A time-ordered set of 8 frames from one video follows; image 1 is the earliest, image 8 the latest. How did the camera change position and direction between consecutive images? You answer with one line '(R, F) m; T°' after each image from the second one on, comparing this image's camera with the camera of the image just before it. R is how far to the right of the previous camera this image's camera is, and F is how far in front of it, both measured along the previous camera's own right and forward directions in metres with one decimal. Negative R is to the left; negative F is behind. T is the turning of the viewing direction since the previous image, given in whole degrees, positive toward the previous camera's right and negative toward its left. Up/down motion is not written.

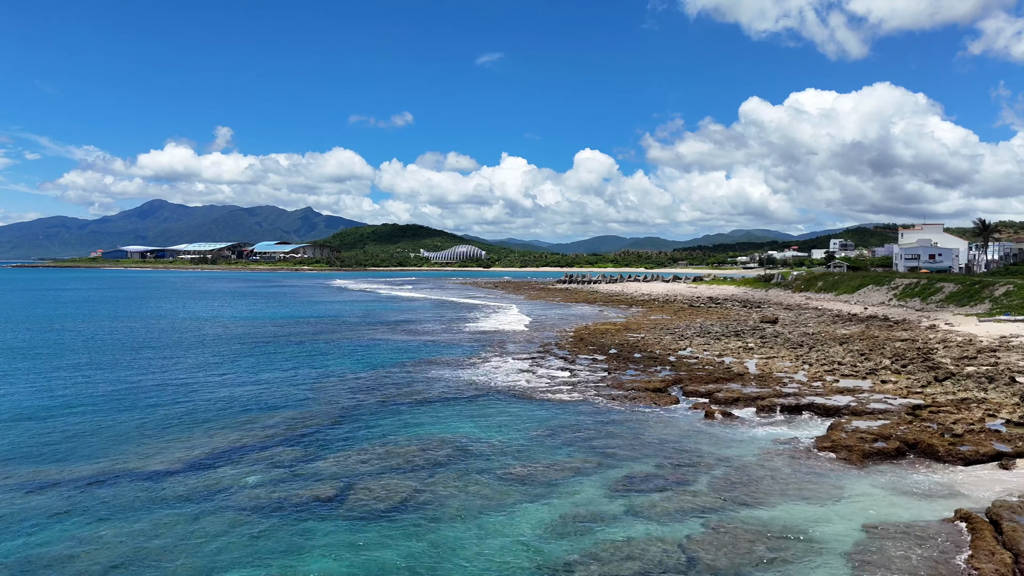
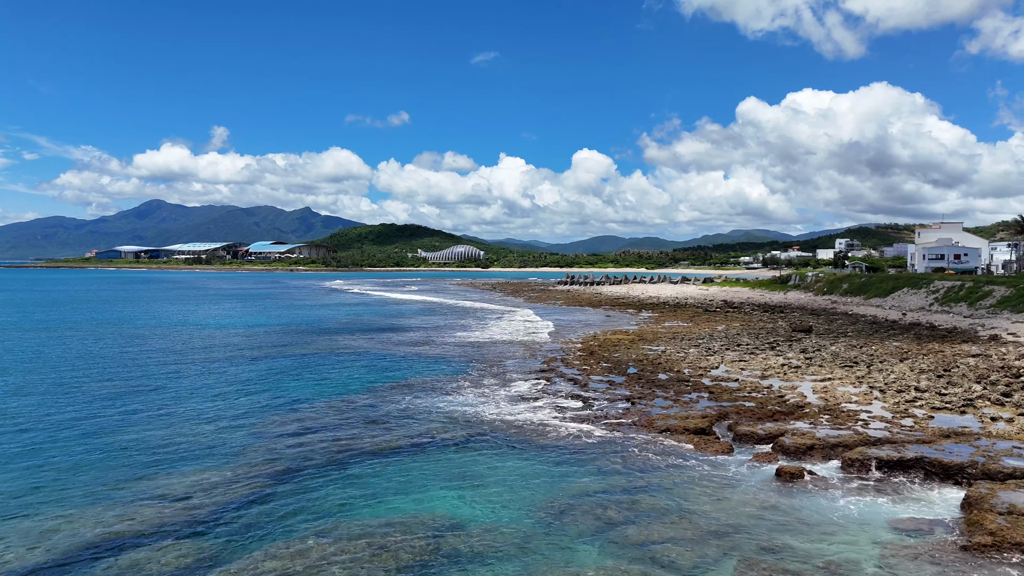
(0.0, +4.6) m; 0°
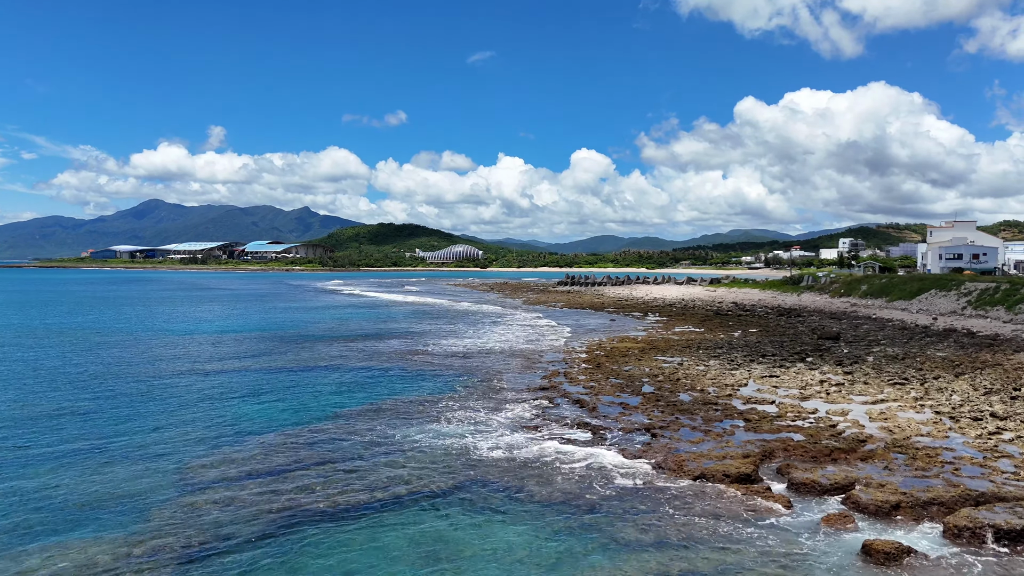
(+0.1, +3.2) m; 0°
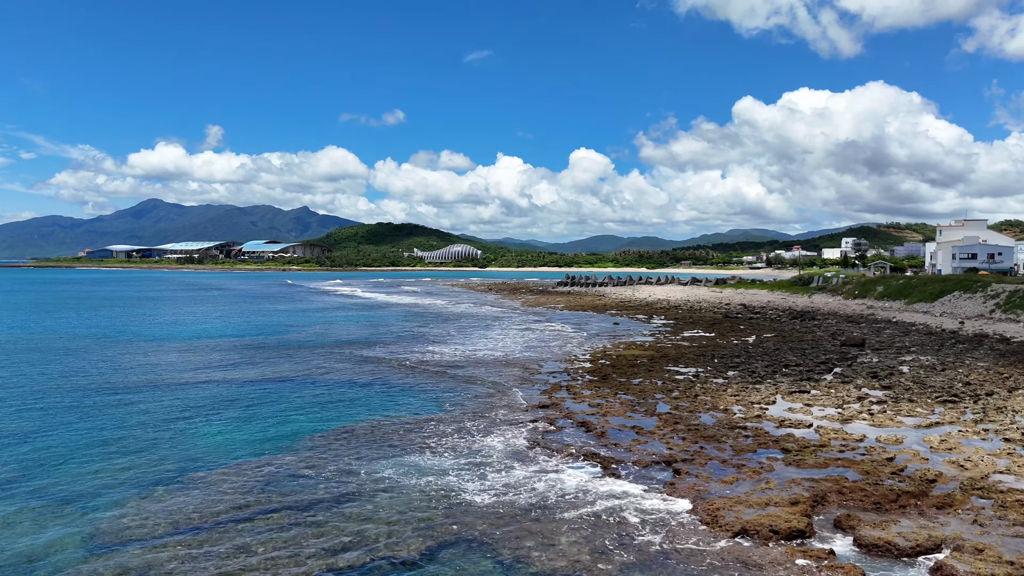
(+0.1, +2.4) m; 0°
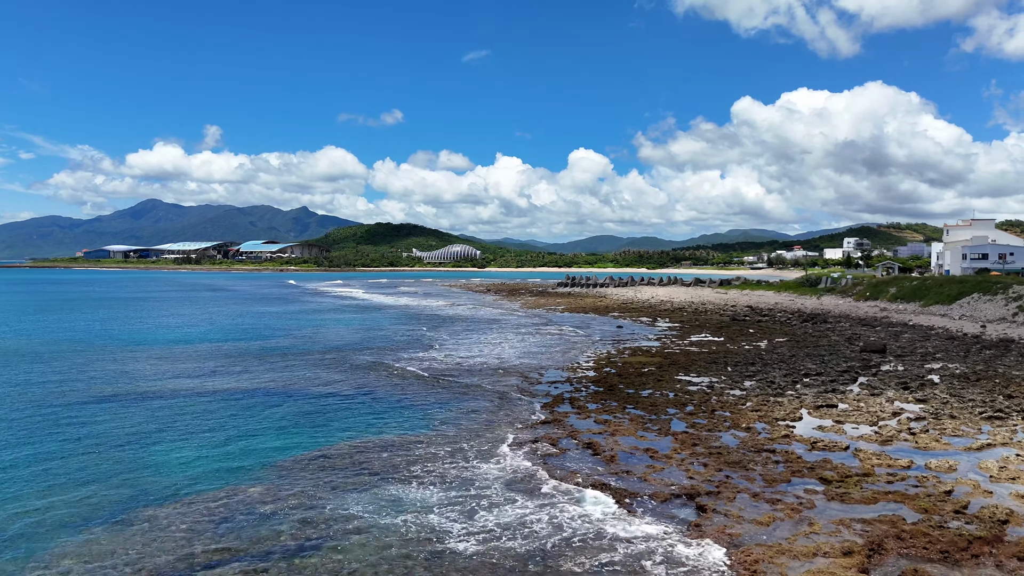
(0.0, +1.7) m; 0°
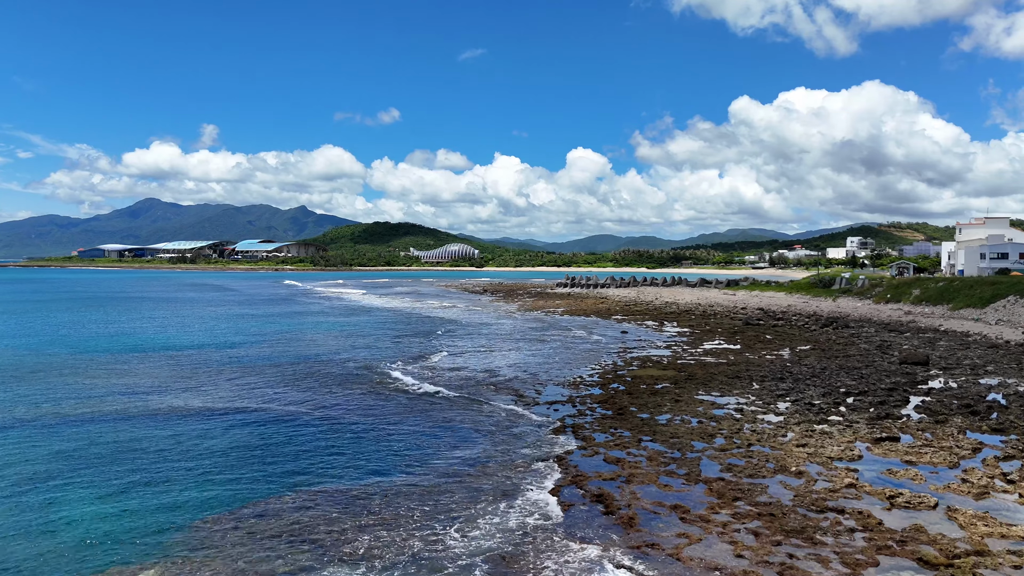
(+0.2, +3.1) m; 0°
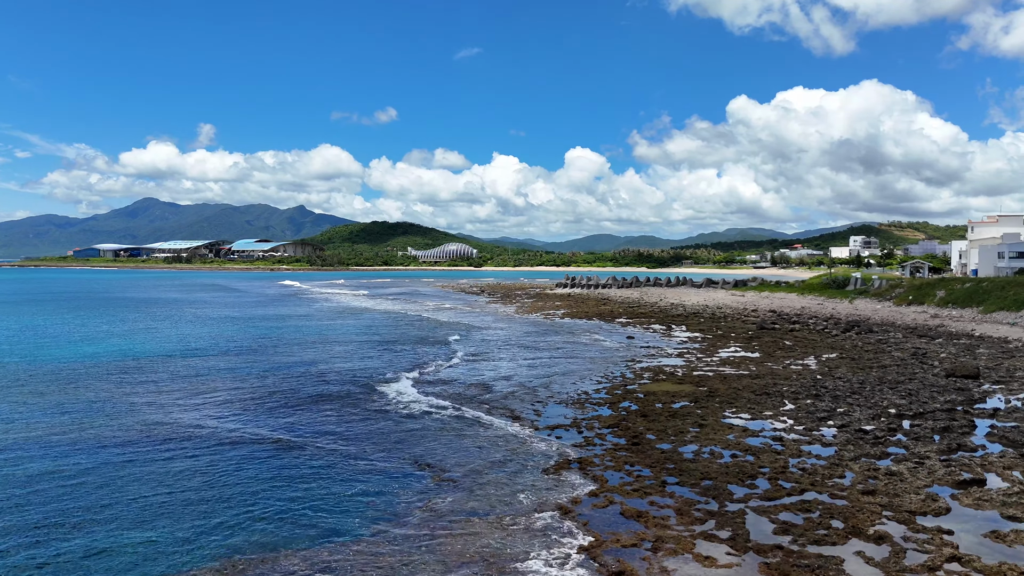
(+0.1, +2.7) m; 0°
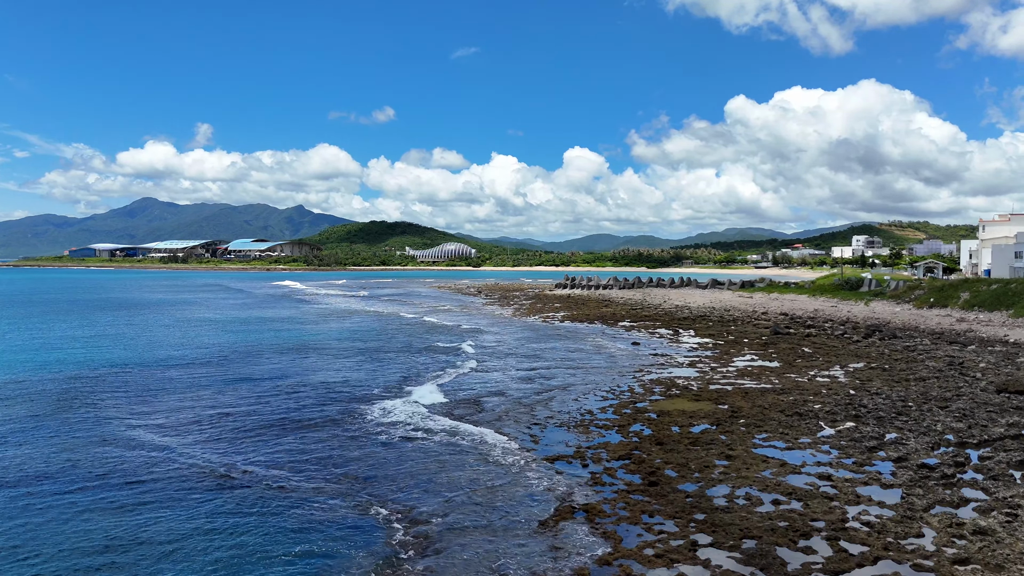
(+0.1, +2.4) m; 0°
